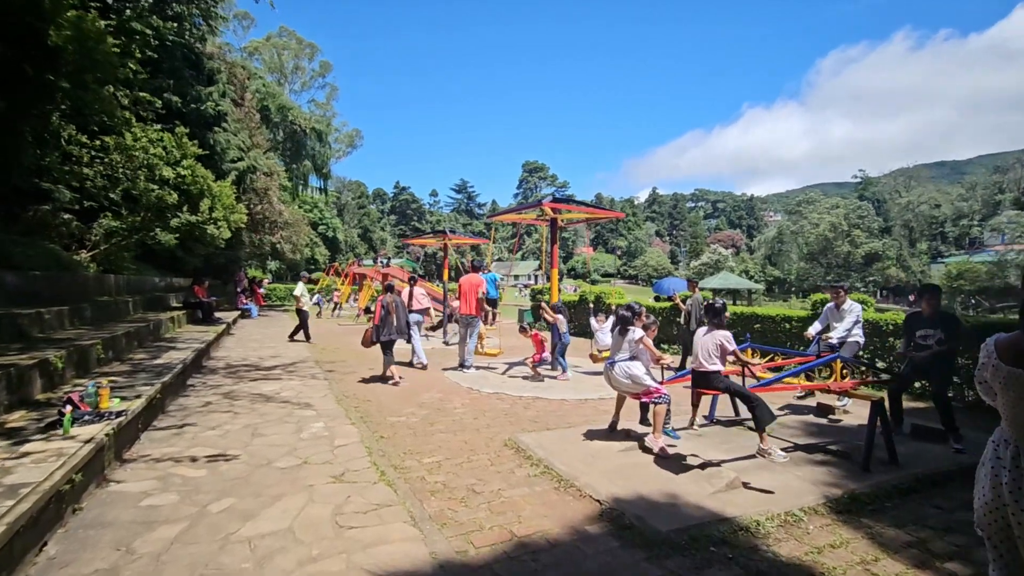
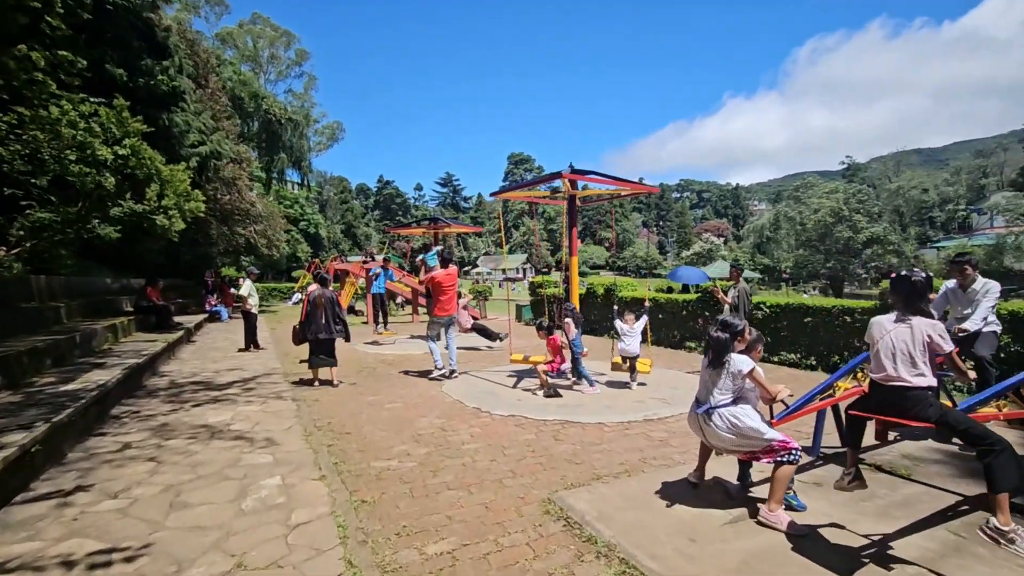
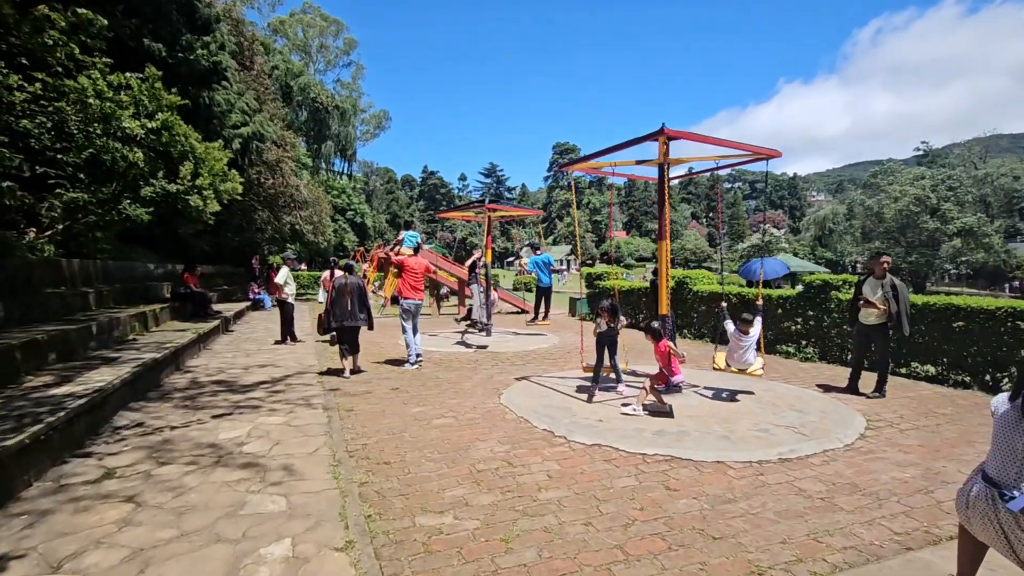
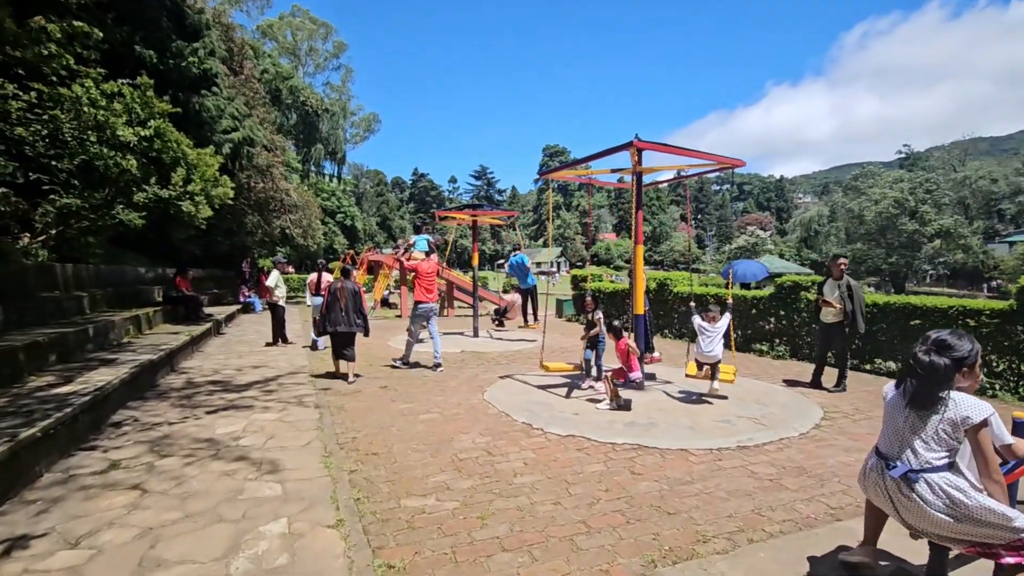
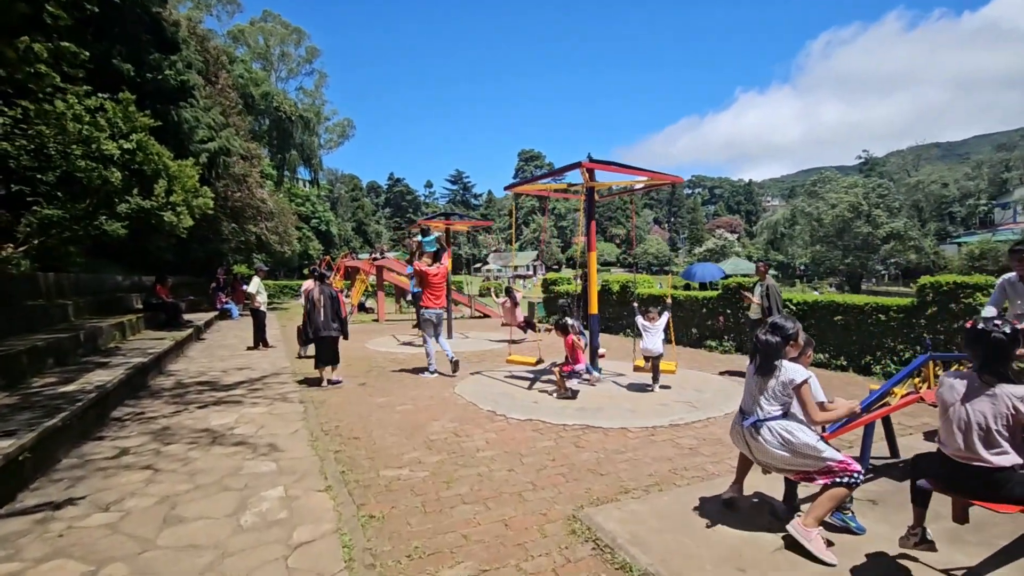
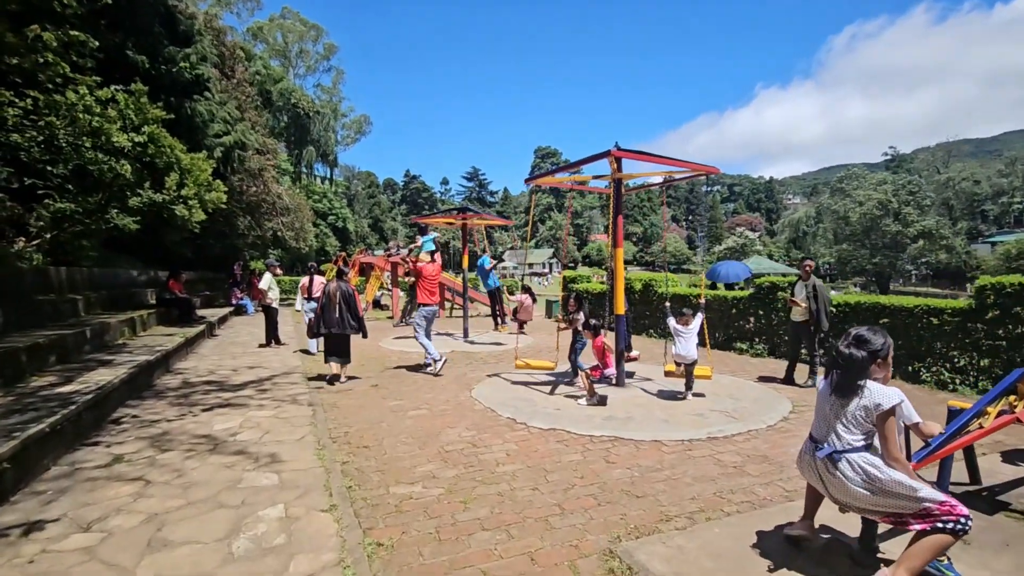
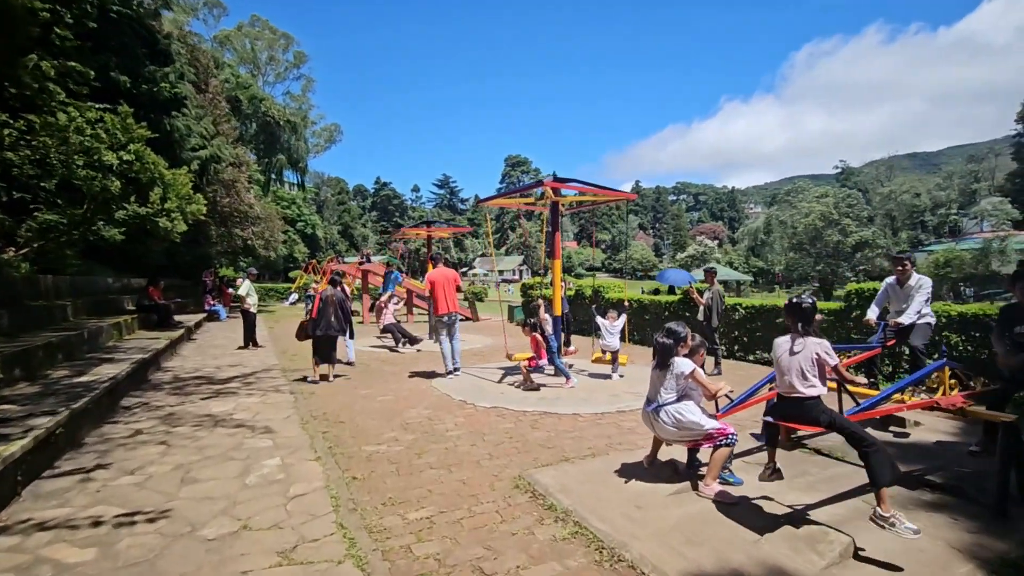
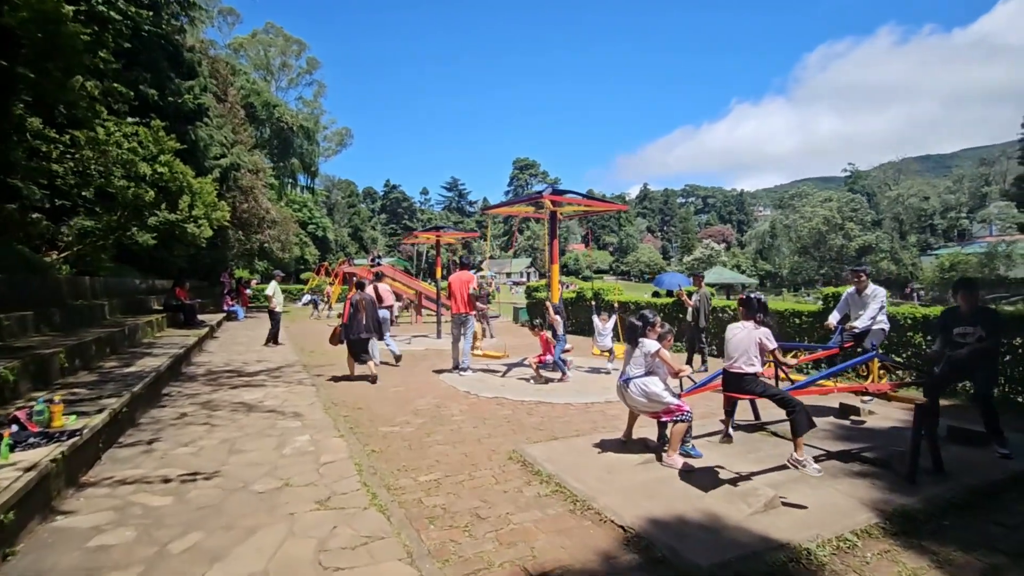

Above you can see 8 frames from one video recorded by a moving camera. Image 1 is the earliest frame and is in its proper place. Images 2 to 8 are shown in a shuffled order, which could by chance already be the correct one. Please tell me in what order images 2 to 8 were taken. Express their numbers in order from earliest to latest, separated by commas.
8, 7, 2, 5, 6, 4, 3
